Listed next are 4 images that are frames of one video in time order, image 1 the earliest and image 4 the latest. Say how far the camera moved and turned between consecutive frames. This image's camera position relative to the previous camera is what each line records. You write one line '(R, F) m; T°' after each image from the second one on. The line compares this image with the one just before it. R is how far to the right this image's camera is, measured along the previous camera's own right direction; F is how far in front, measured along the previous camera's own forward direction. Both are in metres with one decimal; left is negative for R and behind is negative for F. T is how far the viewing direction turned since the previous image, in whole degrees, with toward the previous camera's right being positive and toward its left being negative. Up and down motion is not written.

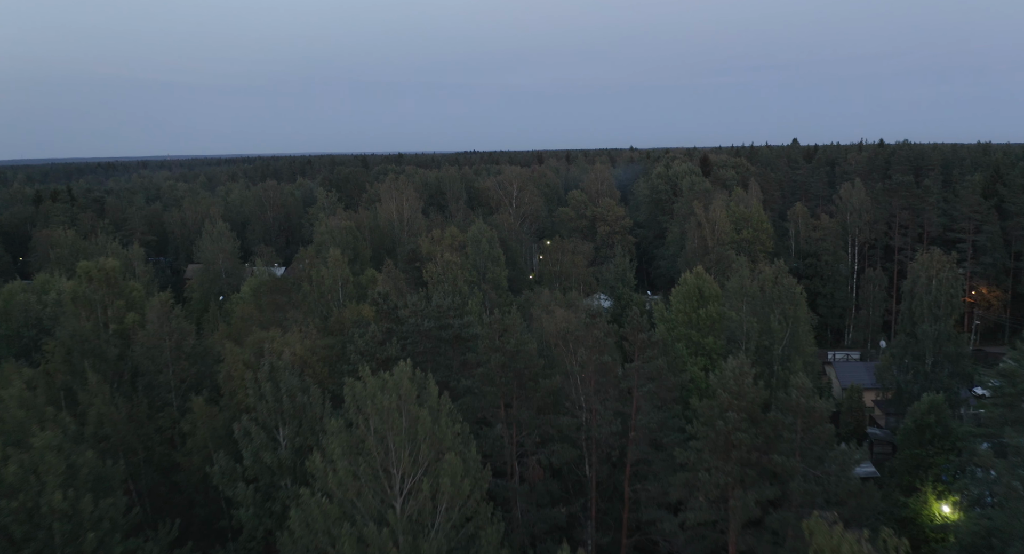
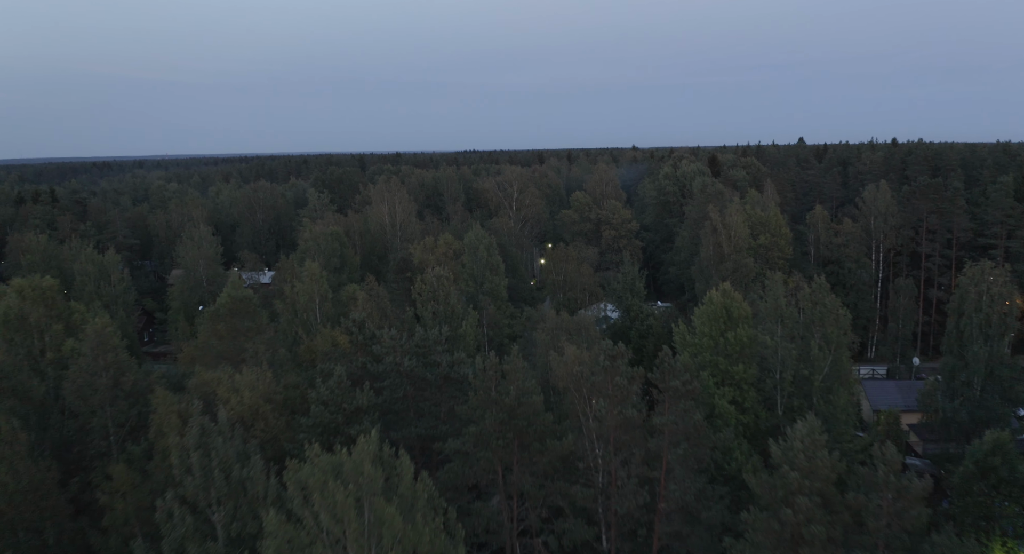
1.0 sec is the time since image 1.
(0.0, +3.4) m; 0°
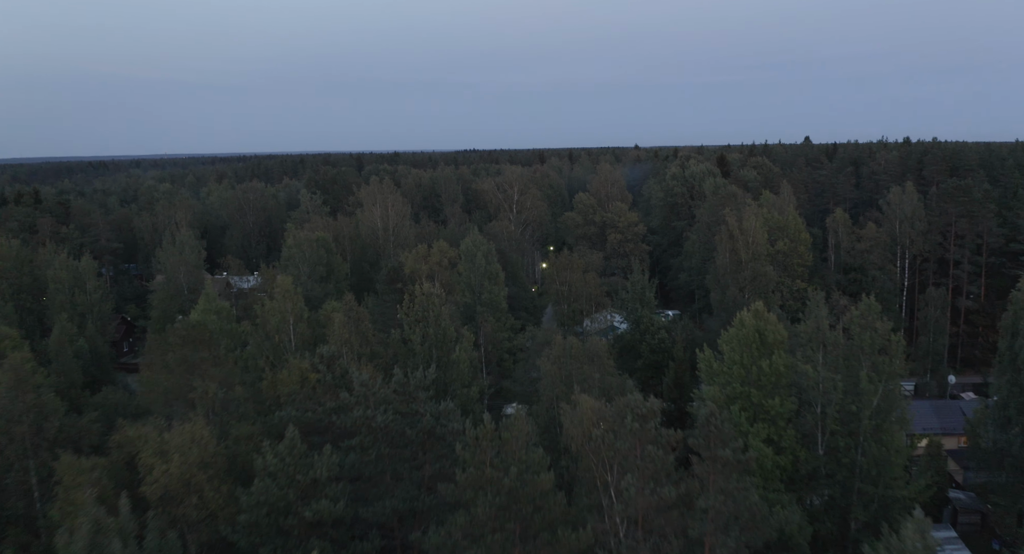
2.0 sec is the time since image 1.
(0.0, +3.1) m; 0°
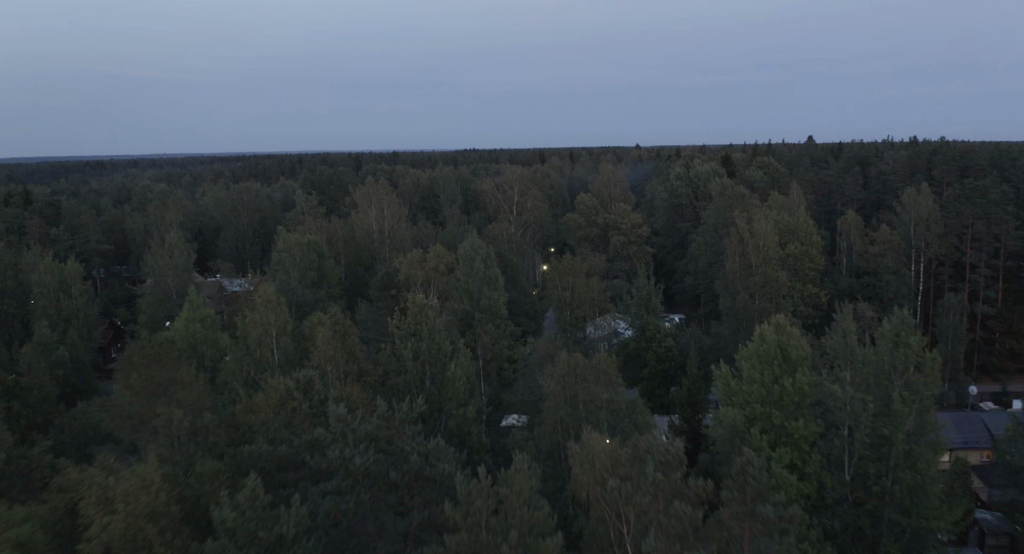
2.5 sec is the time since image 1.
(0.0, +1.7) m; 0°
